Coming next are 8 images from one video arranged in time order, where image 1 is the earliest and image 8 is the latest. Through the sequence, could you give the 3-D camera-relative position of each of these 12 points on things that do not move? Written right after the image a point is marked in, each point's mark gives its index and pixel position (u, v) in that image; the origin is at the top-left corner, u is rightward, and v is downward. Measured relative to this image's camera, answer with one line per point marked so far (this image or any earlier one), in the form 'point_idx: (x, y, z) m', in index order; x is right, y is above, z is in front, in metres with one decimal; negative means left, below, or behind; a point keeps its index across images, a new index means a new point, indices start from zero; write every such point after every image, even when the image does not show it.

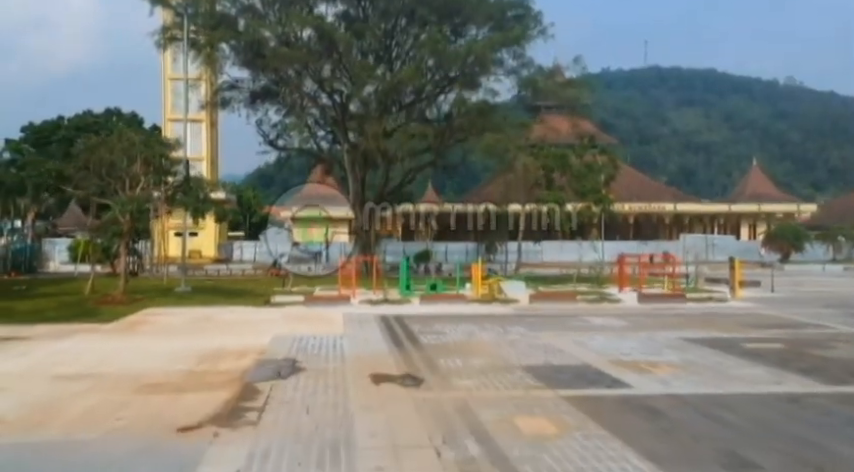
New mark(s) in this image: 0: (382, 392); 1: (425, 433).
0: (-1.0, -3.4, +14.9) m
1: (0.0, -3.5, +11.8) m
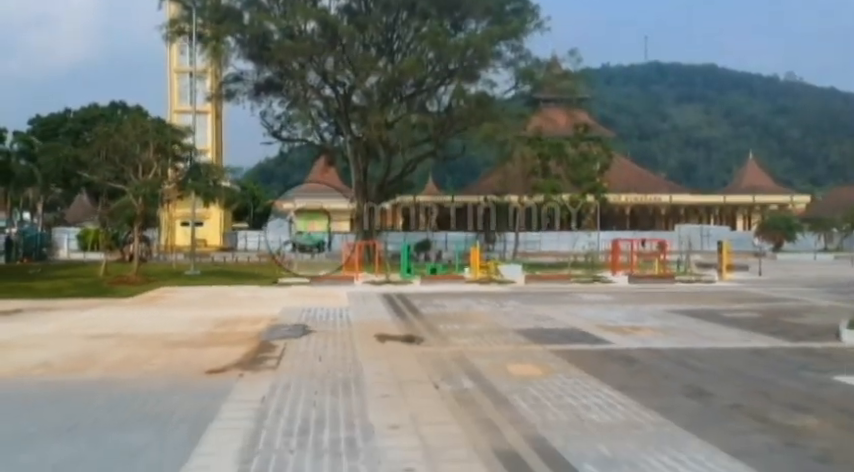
0: (-1.0, -2.7, +16.4) m
1: (0.0, -2.7, +13.4) m
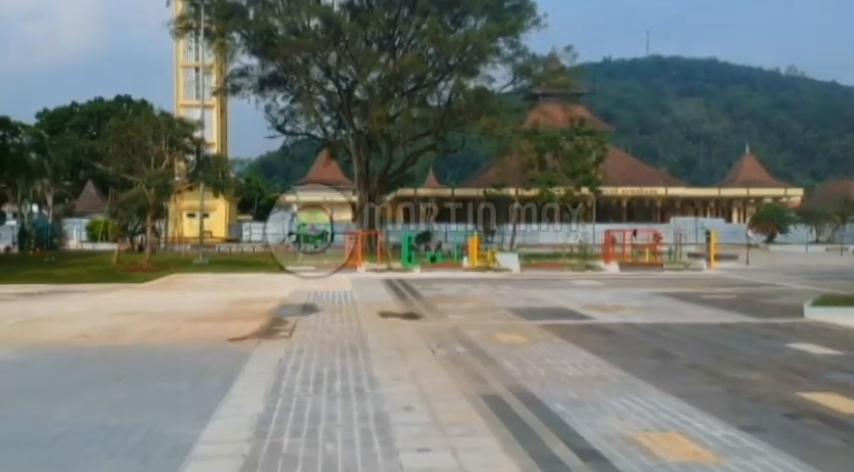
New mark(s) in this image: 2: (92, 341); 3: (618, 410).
0: (-1.0, -2.3, +18.0) m
1: (-0.1, -2.3, +14.9) m
2: (-7.6, -2.4, +15.3) m
3: (+2.7, -2.4, +9.4) m
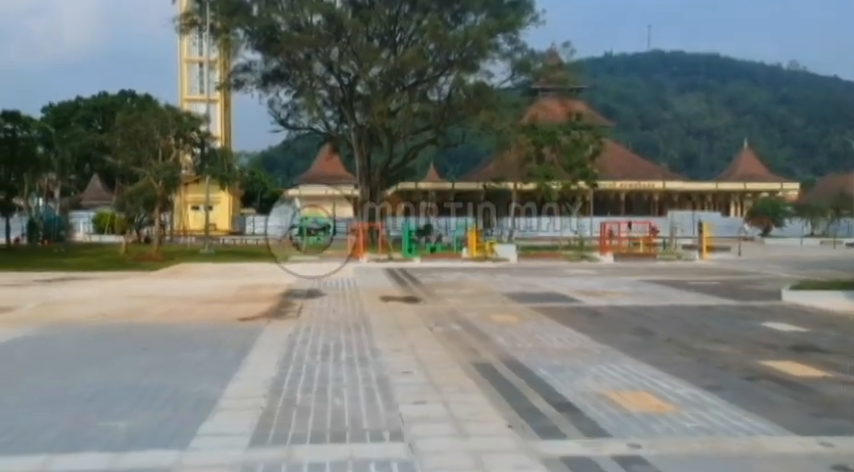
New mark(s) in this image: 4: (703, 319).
0: (-1.1, -1.9, +19.1) m
1: (-0.1, -2.0, +16.0) m
2: (-7.6, -2.0, +16.4) m
3: (+2.6, -2.1, +10.5) m
4: (+6.7, -2.0, +16.3) m
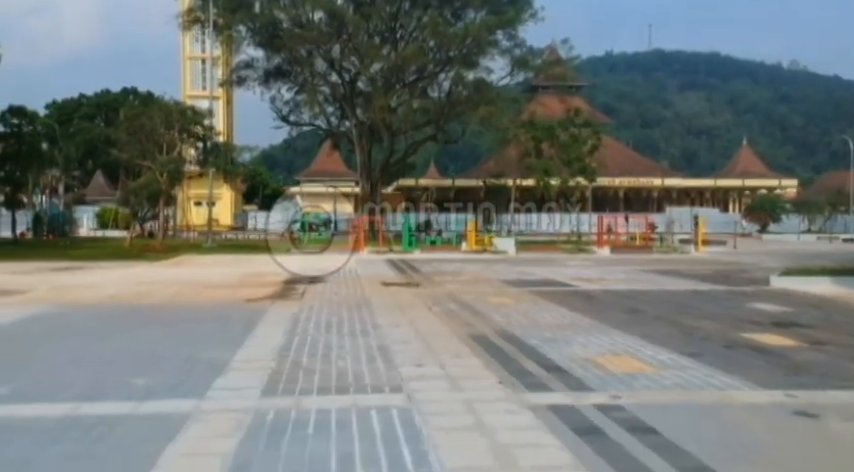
0: (-1.1, -1.5, +19.7) m
1: (-0.2, -1.6, +16.7) m
2: (-7.6, -1.6, +17.0) m
3: (+2.6, -1.8, +11.1) m
4: (+6.7, -1.6, +16.9) m
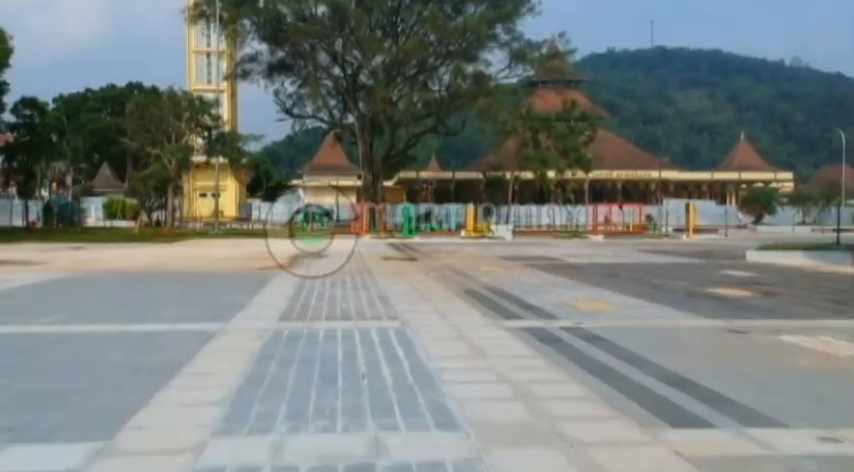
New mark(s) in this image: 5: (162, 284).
0: (-1.2, -0.8, +21.0) m
1: (-0.2, -0.9, +18.0) m
2: (-7.7, -0.9, +18.4) m
3: (+2.5, -1.1, +12.5) m
4: (+6.6, -0.9, +18.3) m
5: (-6.1, -1.0, +15.2) m
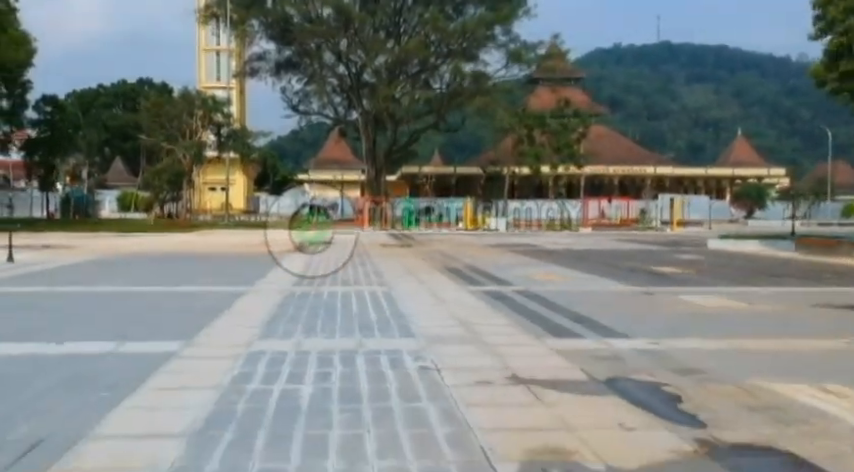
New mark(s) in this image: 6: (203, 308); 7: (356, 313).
0: (-1.4, -0.4, +23.5) m
1: (-0.5, -0.5, +20.4) m
2: (-8.0, -0.5, +20.9) m
3: (+2.2, -0.8, +14.9) m
4: (+6.3, -0.6, +20.6) m
5: (-6.4, -0.7, +17.6) m
6: (-3.3, -1.0, +9.8) m
7: (-0.9, -1.0, +8.8) m
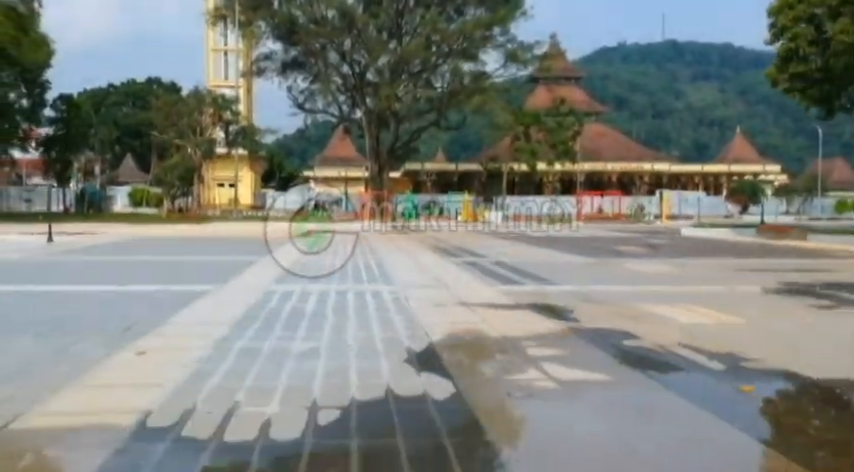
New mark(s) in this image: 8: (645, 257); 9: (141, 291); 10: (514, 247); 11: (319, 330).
0: (-1.6, 0.0, +25.5) m
1: (-0.7, -0.1, +22.4) m
2: (-8.2, -0.1, +23.0) m
3: (+2.0, -0.3, +16.9) m
4: (+6.1, -0.1, +22.6) m
5: (-6.6, -0.2, +19.7) m
6: (-3.6, -0.6, +11.8) m
7: (-1.2, -0.6, +10.9) m
8: (+4.8, -0.5, +14.7) m
9: (-3.7, -0.7, +8.8) m
10: (+2.3, -0.3, +17.8) m
11: (-0.9, -0.8, +5.8) m
